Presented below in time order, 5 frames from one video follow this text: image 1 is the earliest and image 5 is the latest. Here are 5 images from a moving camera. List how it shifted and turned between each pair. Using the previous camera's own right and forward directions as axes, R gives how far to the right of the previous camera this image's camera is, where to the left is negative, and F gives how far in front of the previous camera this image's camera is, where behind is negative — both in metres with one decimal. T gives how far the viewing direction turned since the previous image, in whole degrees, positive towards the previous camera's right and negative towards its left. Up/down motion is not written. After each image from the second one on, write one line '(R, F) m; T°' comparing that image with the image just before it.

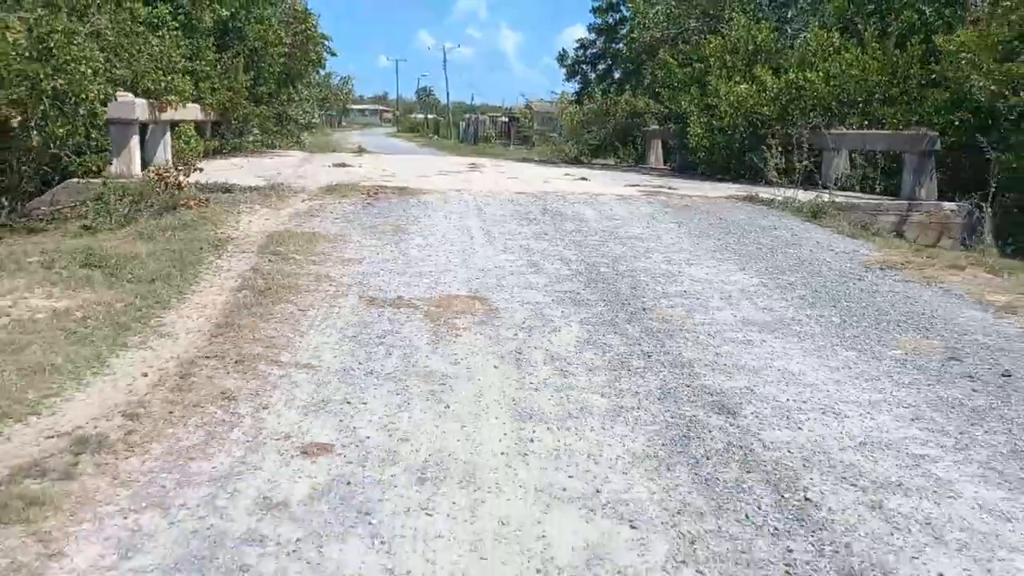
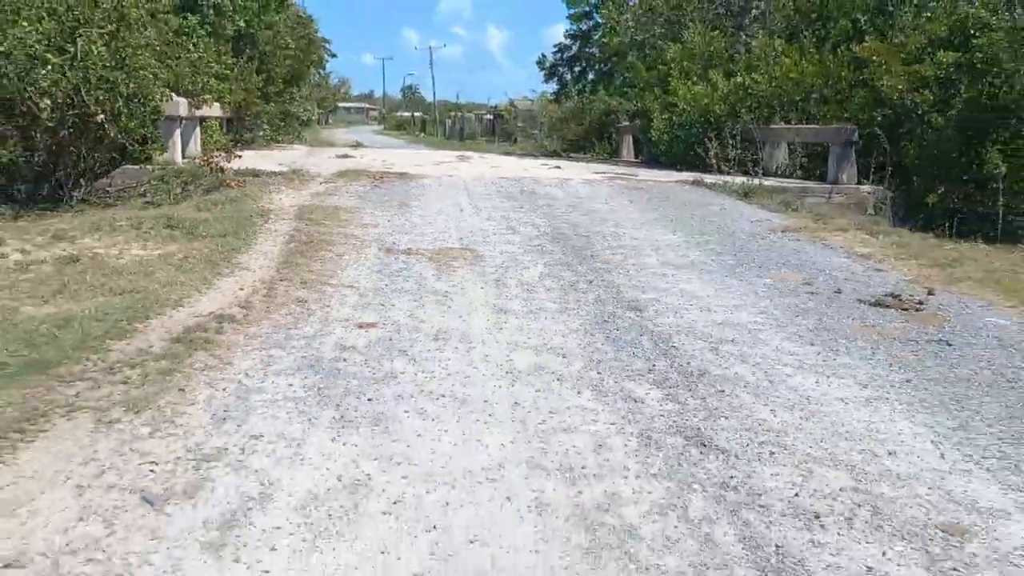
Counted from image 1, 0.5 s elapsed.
(+0.1, -2.4) m; +1°
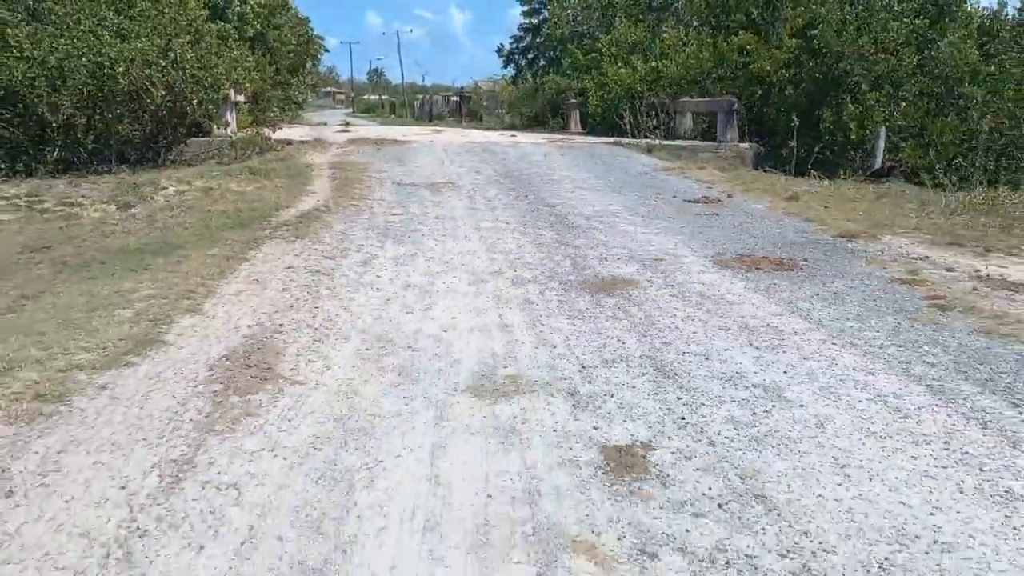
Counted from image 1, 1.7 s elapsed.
(0.0, -5.2) m; +2°
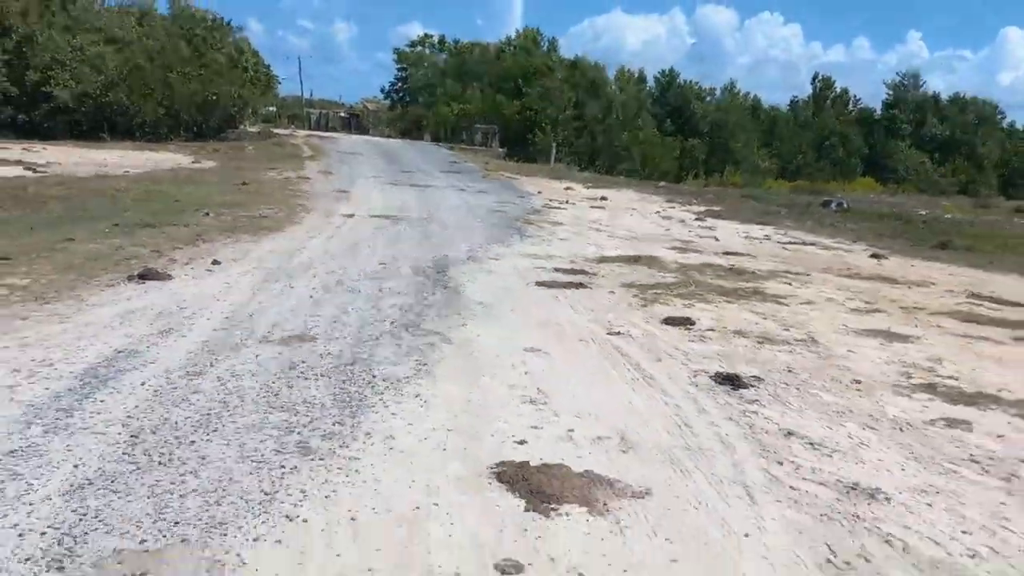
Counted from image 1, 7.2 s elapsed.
(+0.5, -21.3) m; +9°
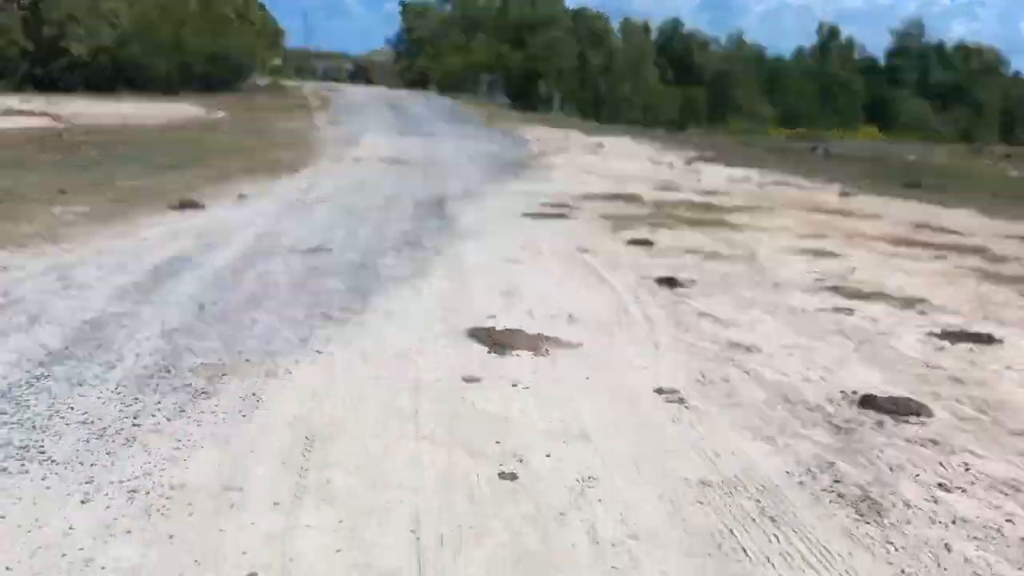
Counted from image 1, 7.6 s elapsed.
(+0.3, -1.4) m; -1°
